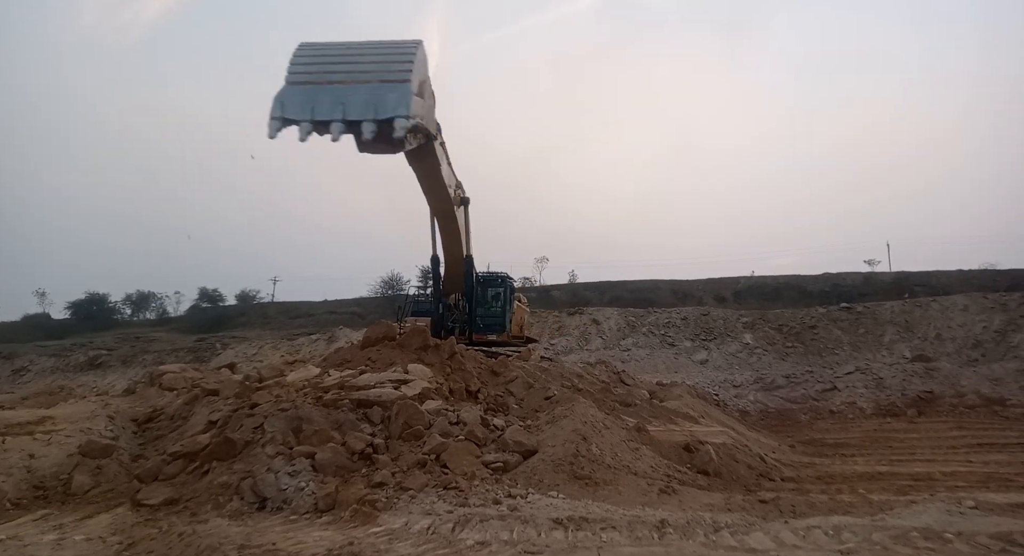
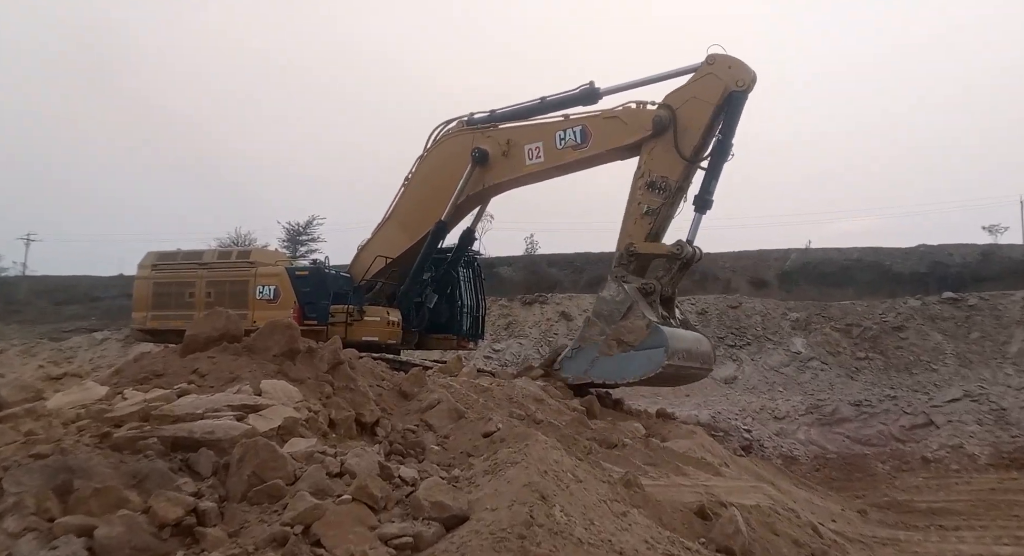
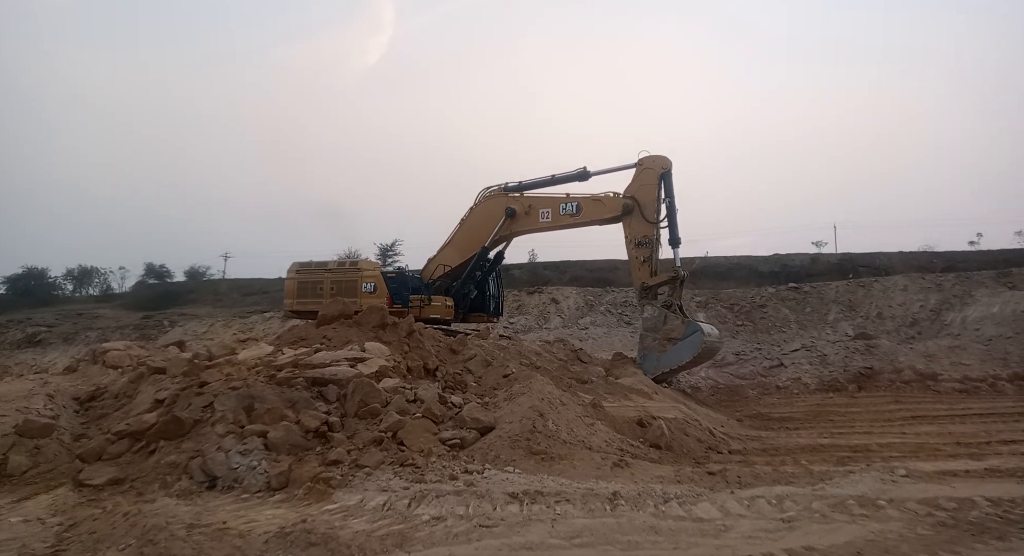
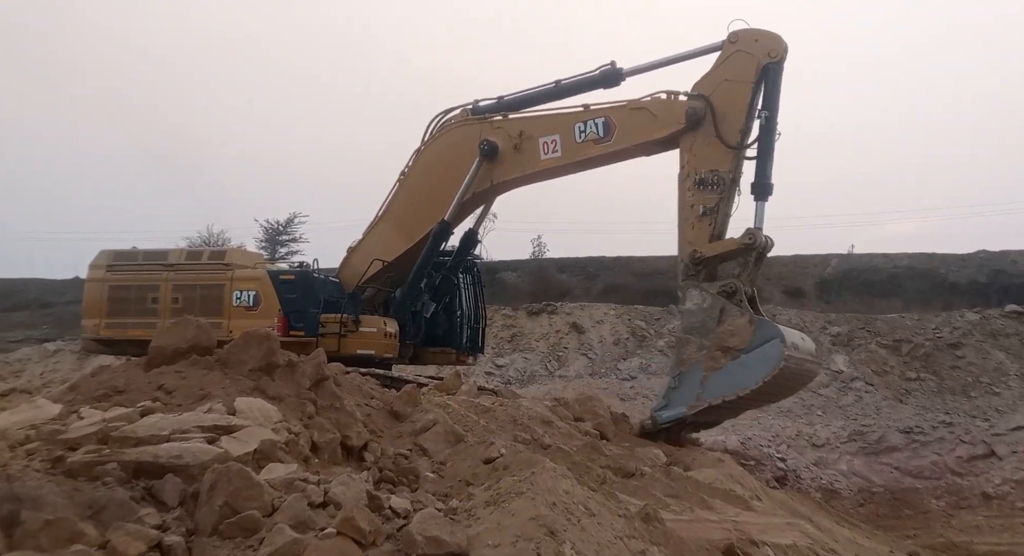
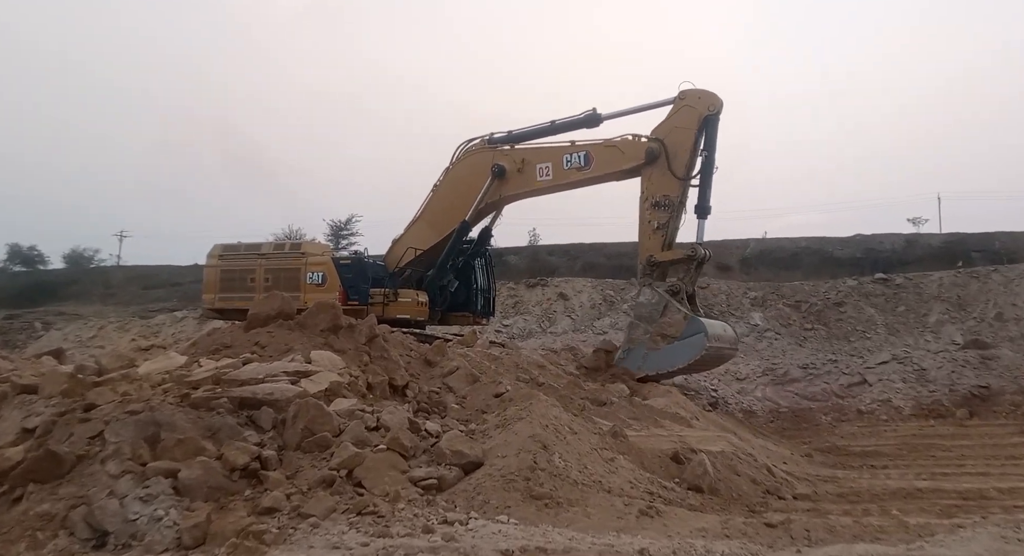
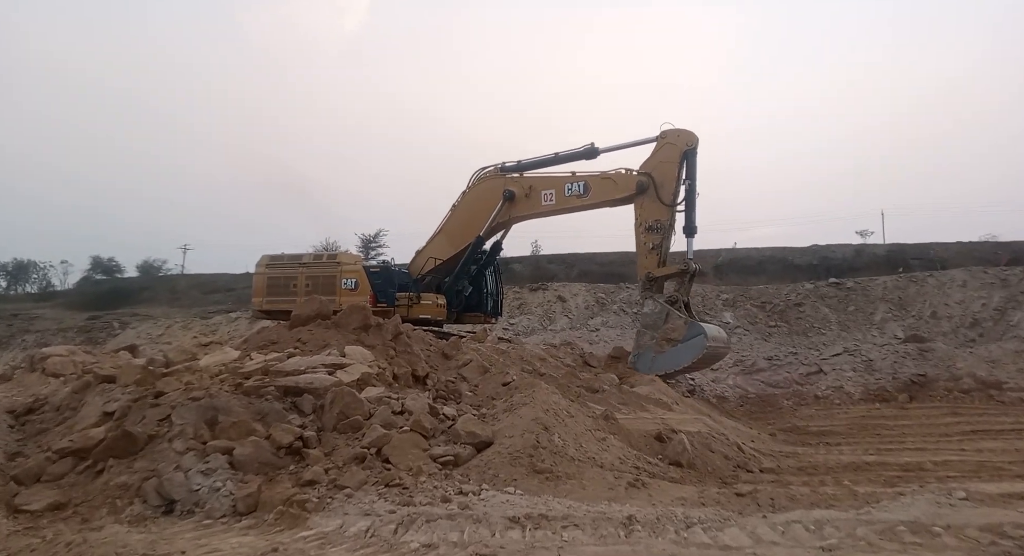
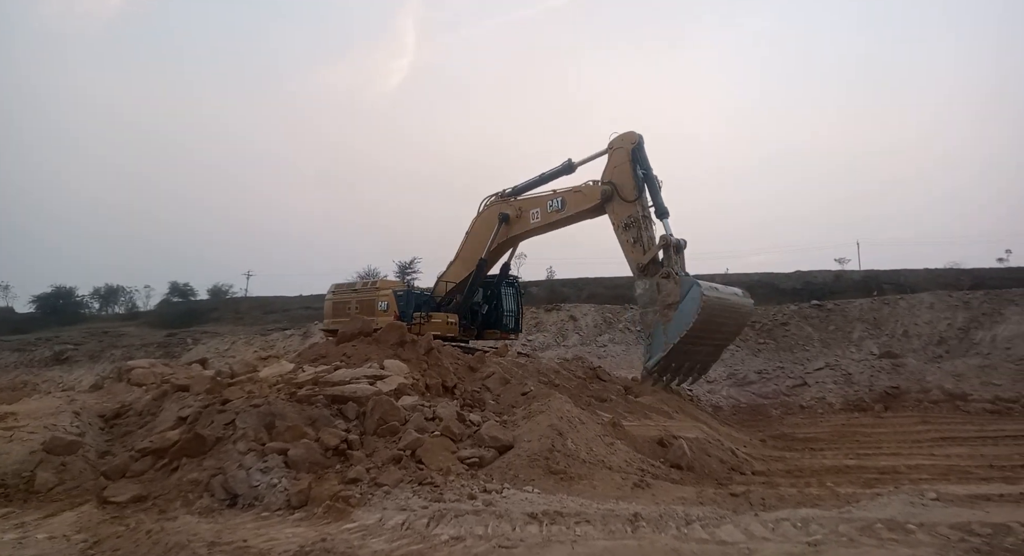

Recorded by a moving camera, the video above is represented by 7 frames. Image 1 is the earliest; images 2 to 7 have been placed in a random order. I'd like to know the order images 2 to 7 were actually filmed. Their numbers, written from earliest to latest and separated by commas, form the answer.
7, 3, 6, 5, 2, 4
